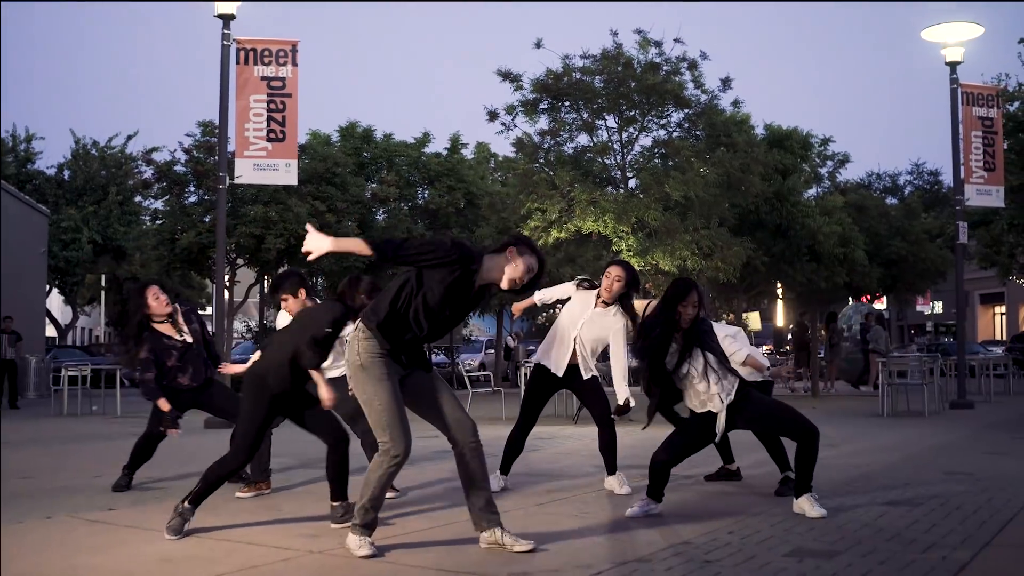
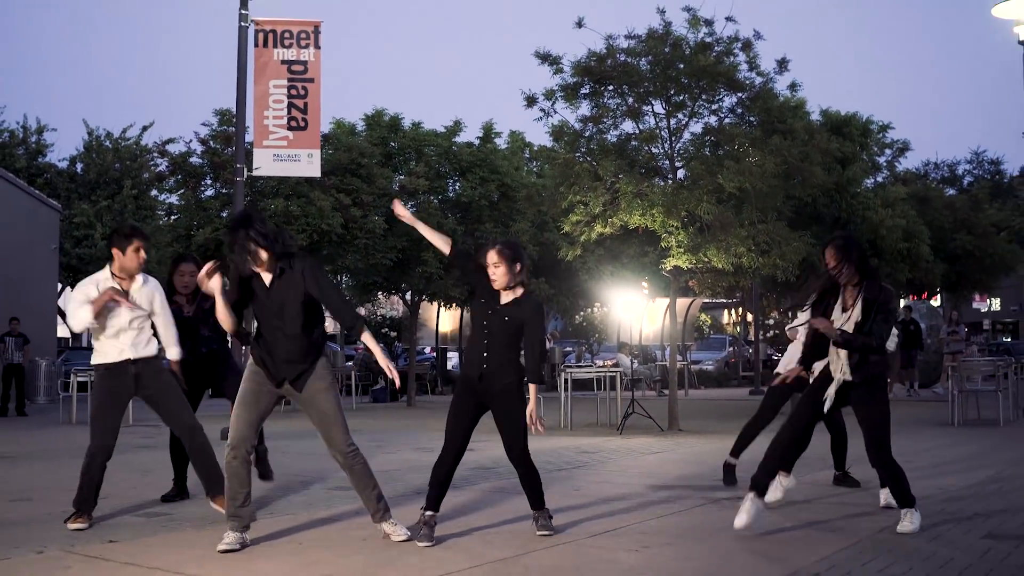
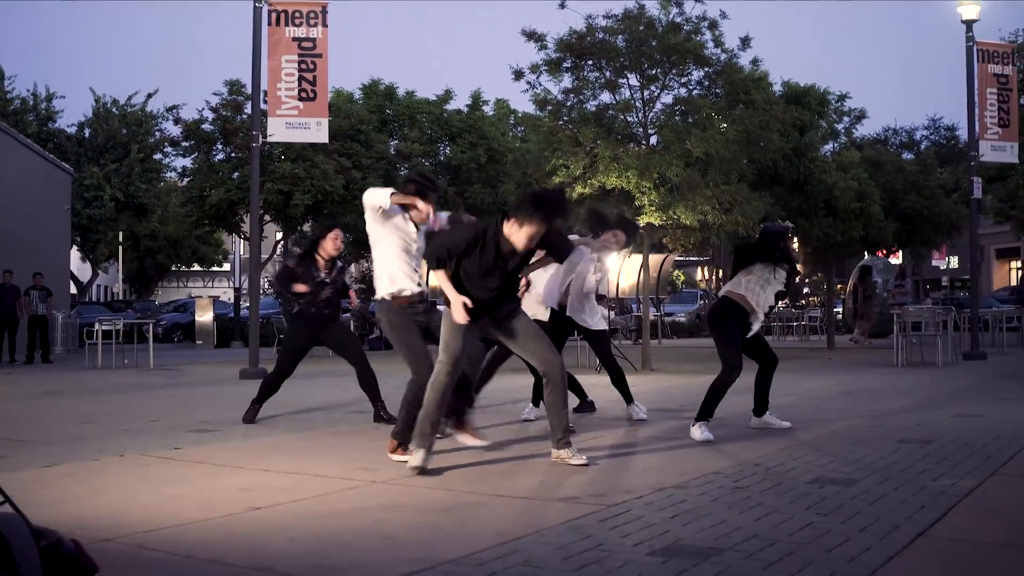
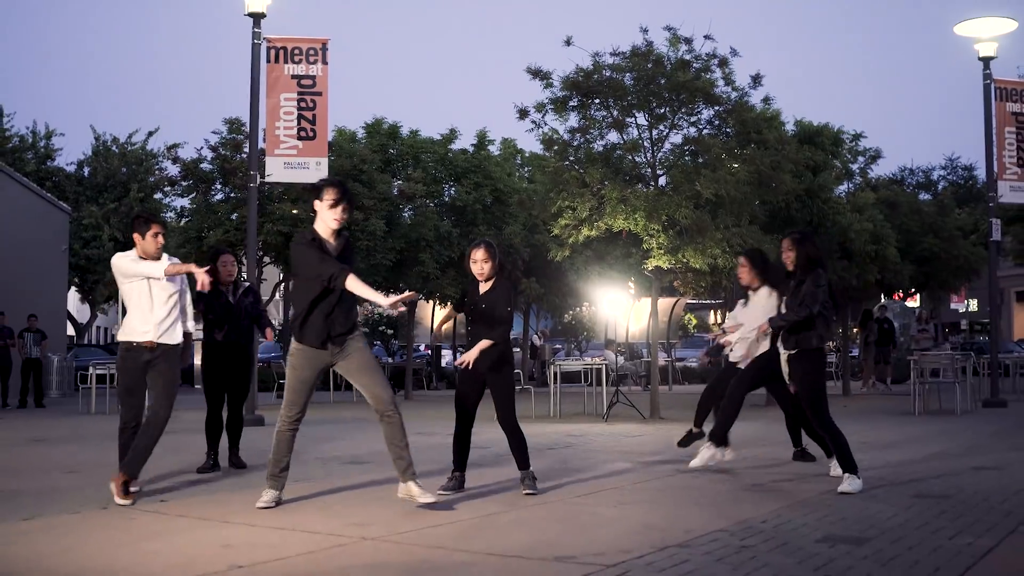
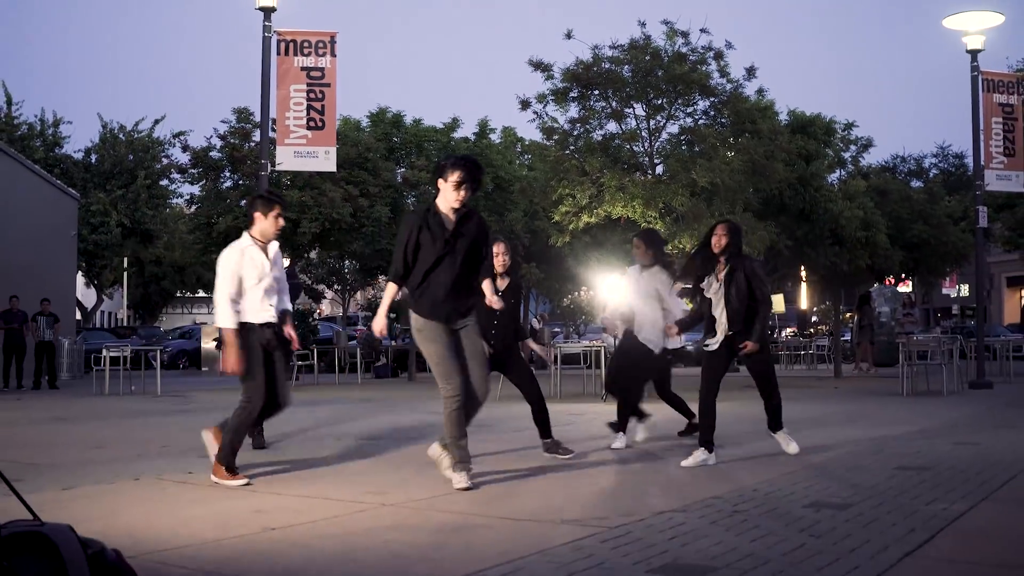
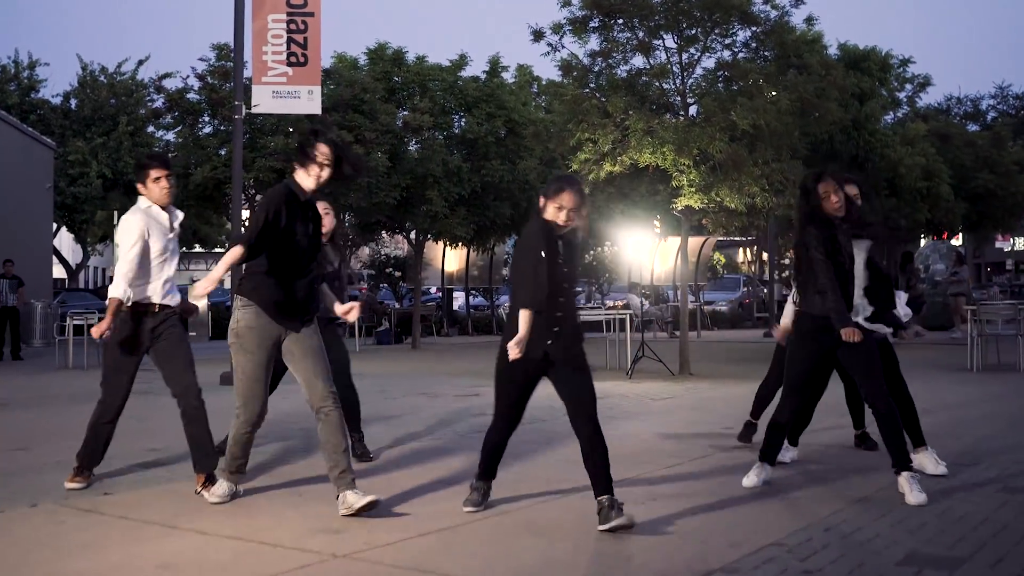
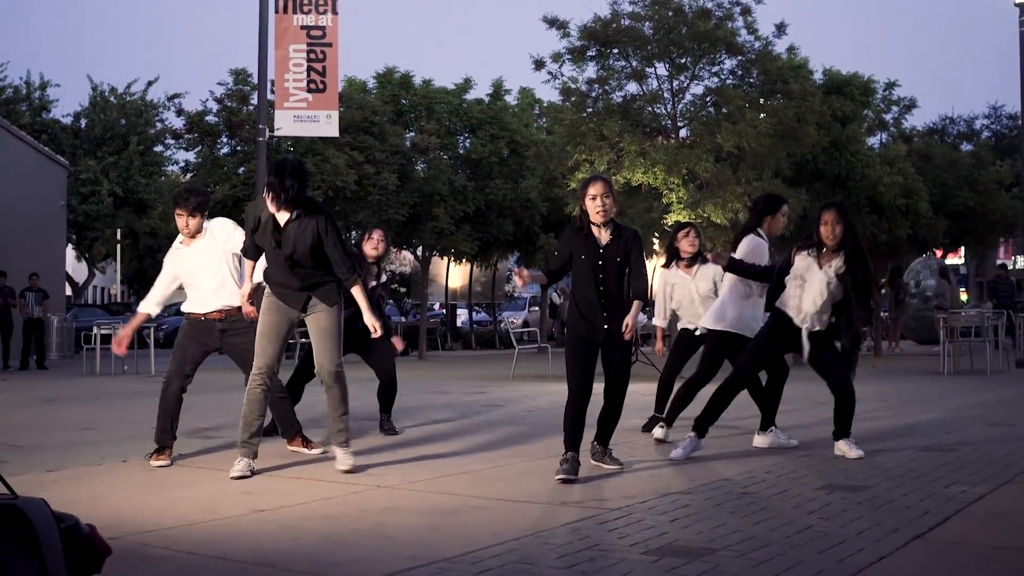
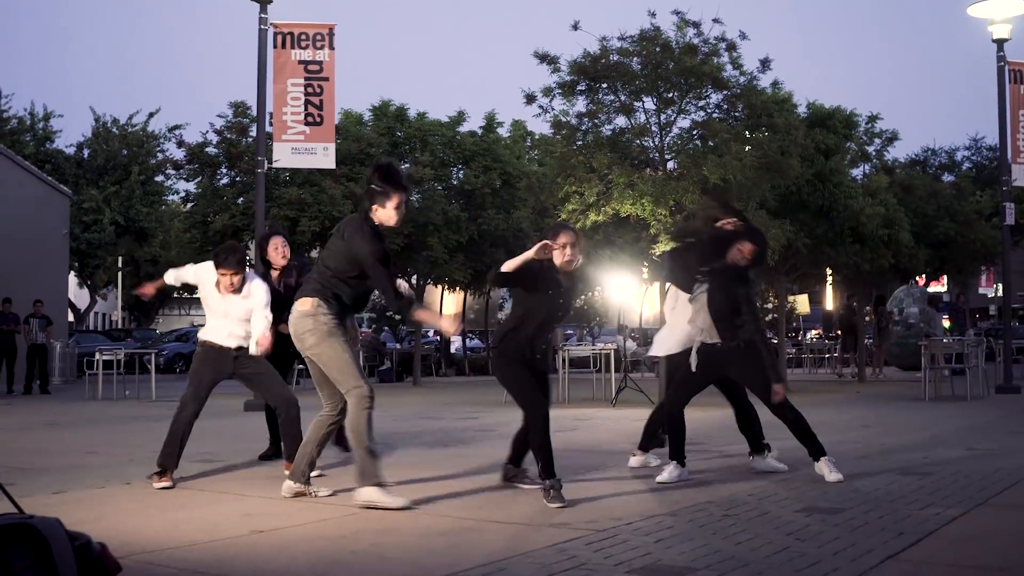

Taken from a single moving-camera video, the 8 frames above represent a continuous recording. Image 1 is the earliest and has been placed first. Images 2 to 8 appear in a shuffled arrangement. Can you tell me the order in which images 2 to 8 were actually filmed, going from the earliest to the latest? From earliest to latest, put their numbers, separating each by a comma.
8, 7, 6, 2, 4, 5, 3
